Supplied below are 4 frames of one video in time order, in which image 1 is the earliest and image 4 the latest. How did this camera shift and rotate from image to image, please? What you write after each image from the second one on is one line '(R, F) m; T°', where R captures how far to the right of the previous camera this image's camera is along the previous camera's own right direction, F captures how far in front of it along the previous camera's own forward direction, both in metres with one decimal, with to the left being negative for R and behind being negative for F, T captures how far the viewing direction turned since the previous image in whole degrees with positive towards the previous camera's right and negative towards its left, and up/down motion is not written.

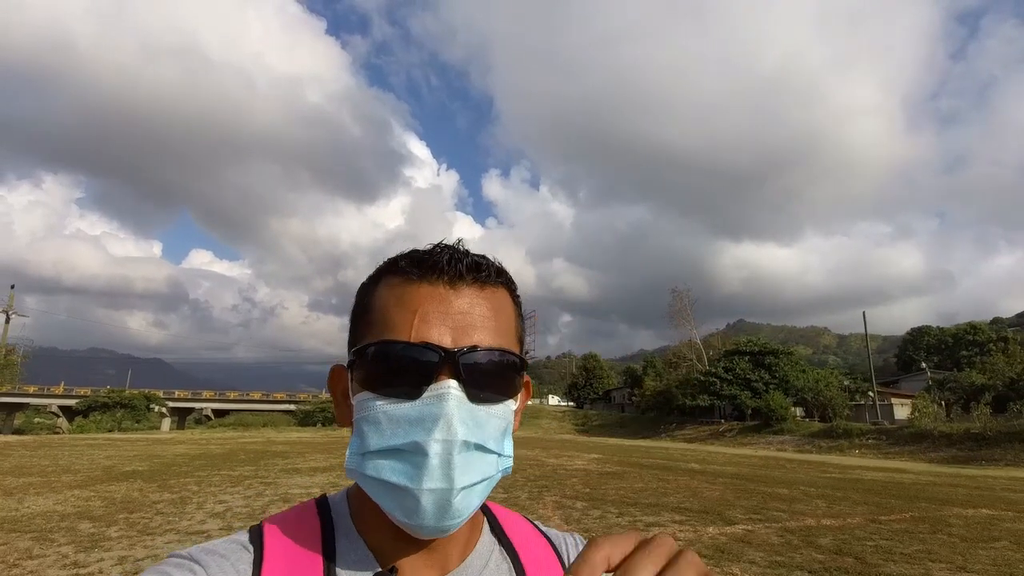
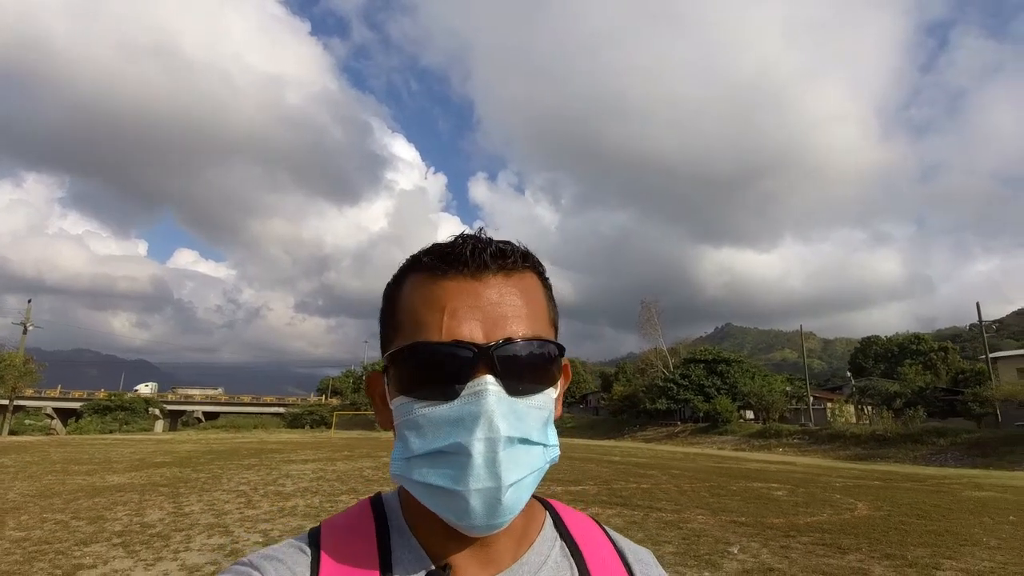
(+1.2, -3.8) m; +1°
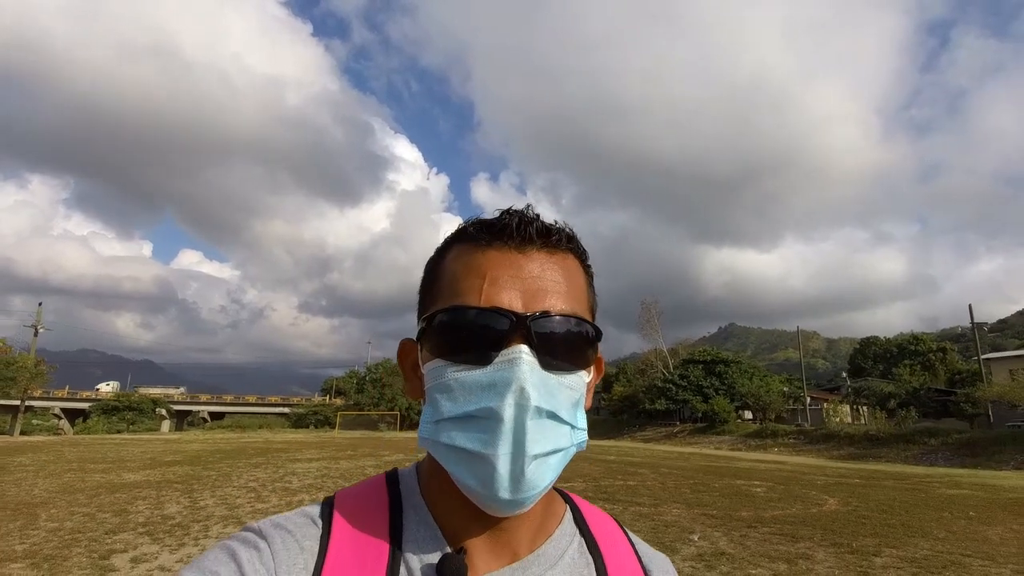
(+0.2, -0.6) m; 0°
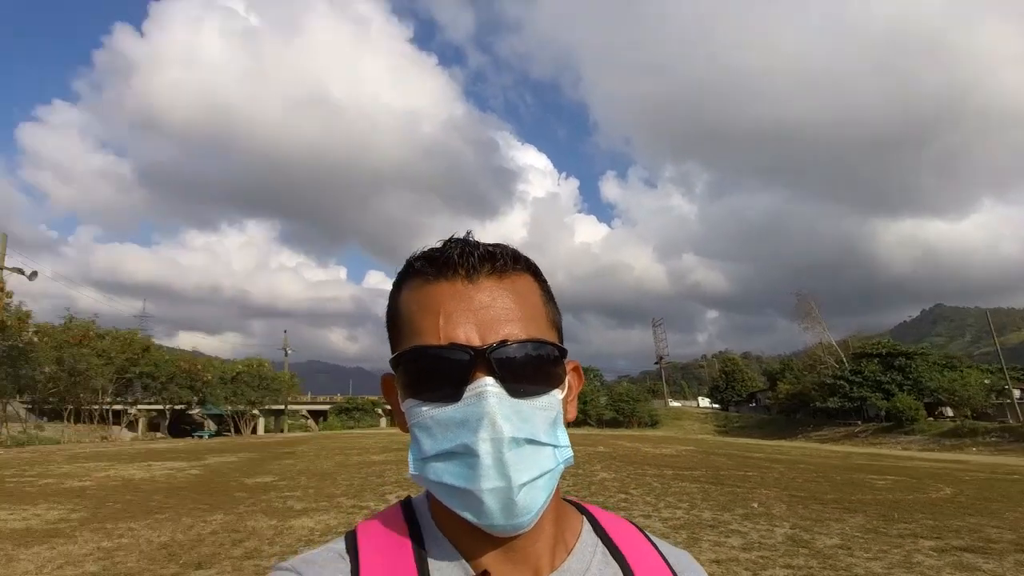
(+1.0, -2.9) m; -16°
